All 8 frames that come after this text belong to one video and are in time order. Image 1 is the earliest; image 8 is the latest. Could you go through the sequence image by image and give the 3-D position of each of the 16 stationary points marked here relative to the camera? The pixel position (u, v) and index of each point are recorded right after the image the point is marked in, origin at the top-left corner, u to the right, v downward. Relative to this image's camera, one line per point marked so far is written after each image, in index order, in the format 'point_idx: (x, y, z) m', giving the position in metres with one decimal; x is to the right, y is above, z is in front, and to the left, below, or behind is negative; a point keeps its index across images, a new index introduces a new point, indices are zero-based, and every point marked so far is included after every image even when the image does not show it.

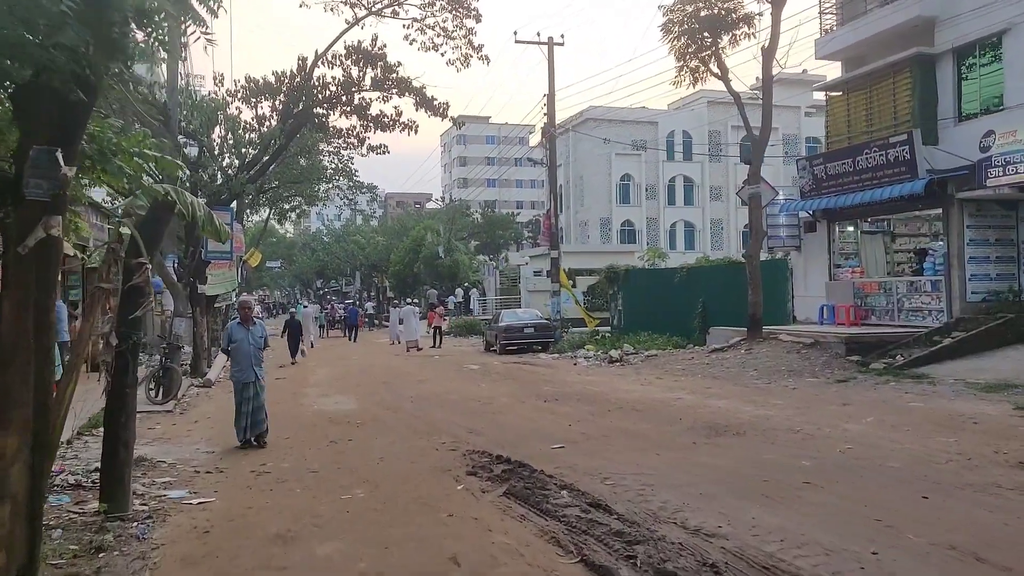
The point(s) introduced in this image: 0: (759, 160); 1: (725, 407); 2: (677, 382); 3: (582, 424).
0: (+5.2, +2.7, +17.6) m
1: (+3.1, -1.7, +12.3) m
2: (+3.1, -1.8, +15.6) m
3: (+0.9, -1.8, +10.9) m
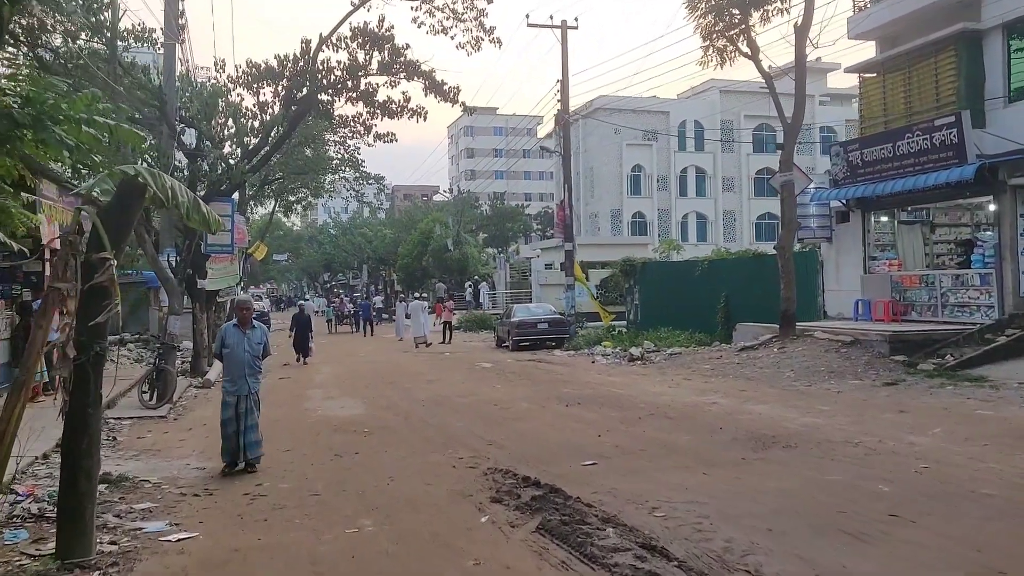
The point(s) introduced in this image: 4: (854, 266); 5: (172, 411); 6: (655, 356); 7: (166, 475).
0: (+5.5, +2.8, +16.5) m
1: (+3.4, -1.7, +11.2) m
2: (+3.4, -1.7, +14.5) m
3: (+1.2, -1.7, +9.9) m
4: (+7.8, +0.5, +19.0) m
5: (-5.3, -1.9, +13.1) m
6: (+3.3, -1.6, +19.3) m
7: (-3.4, -1.8, +8.2) m
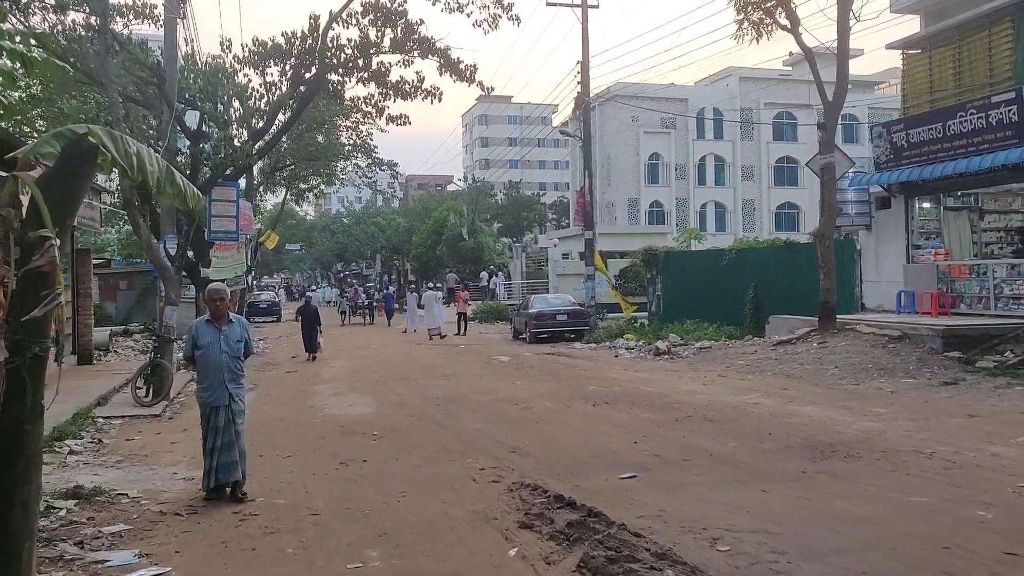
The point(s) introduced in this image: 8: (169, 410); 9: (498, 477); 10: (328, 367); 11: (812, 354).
0: (+5.9, +3.0, +15.3) m
1: (+3.7, -1.6, +10.2) m
2: (+3.7, -1.5, +13.5) m
3: (+1.5, -1.6, +8.9) m
4: (+8.2, +0.7, +17.8) m
5: (-5.0, -1.8, +12.1) m
6: (+3.7, -1.4, +18.2) m
7: (-3.2, -1.7, +7.3) m
8: (-5.0, -1.8, +12.2) m
9: (-0.1, -1.7, +7.4) m
10: (-3.9, -1.7, +17.8) m
11: (+5.2, -1.1, +14.4) m
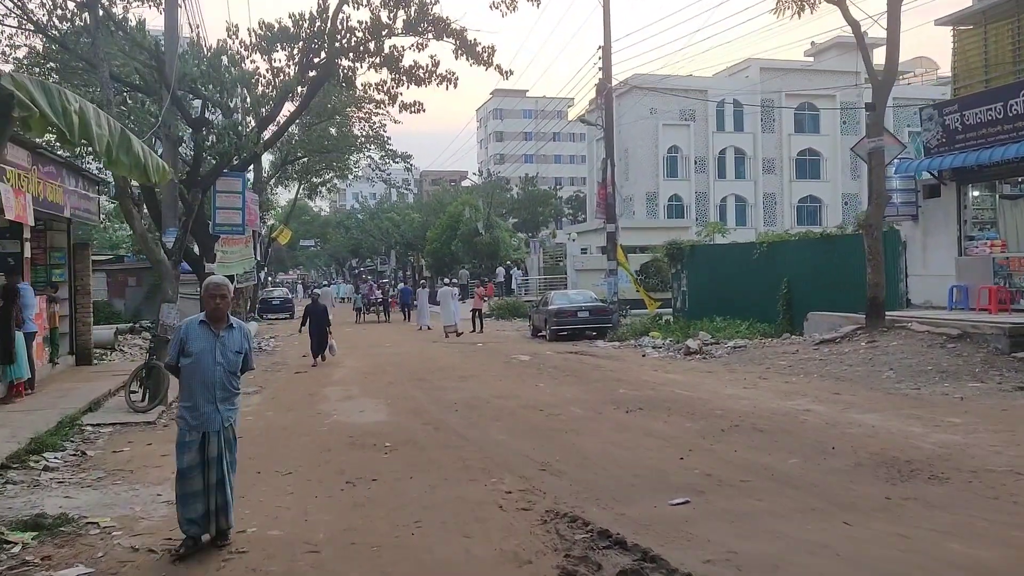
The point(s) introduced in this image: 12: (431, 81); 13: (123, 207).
0: (+6.3, +3.1, +14.1) m
1: (+4.0, -1.5, +9.0) m
2: (+4.1, -1.4, +12.4) m
3: (+1.7, -1.6, +7.8) m
4: (+8.6, +0.8, +16.6) m
5: (-4.7, -1.7, +11.2) m
6: (+4.2, -1.3, +17.1) m
7: (-2.9, -1.7, +6.3) m
8: (-4.7, -1.7, +11.3) m
9: (+0.1, -1.6, +6.3) m
10: (-3.5, -1.6, +16.9) m
11: (+5.5, -1.1, +13.2) m
12: (-1.9, +4.8, +19.3) m
13: (-5.4, +1.1, +11.6) m
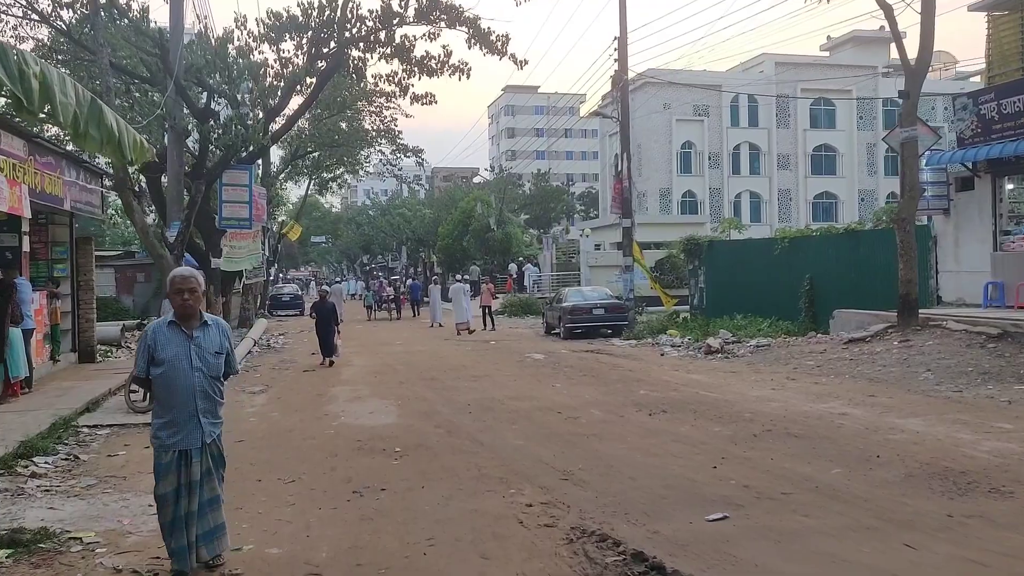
0: (+6.5, +3.1, +13.5) m
1: (+4.2, -1.5, +8.4) m
2: (+4.3, -1.4, +11.8) m
3: (+1.9, -1.5, +7.2) m
4: (+8.9, +0.9, +15.9) m
5: (-4.4, -1.6, +10.7) m
6: (+4.5, -1.2, +16.5) m
7: (-2.8, -1.7, +5.8) m
8: (-4.4, -1.7, +10.8) m
9: (+0.3, -1.6, +5.8) m
10: (-3.2, -1.5, +16.3) m
11: (+5.8, -1.0, +12.6) m
12: (-1.5, +4.9, +18.7) m
13: (-5.2, +1.2, +11.2) m
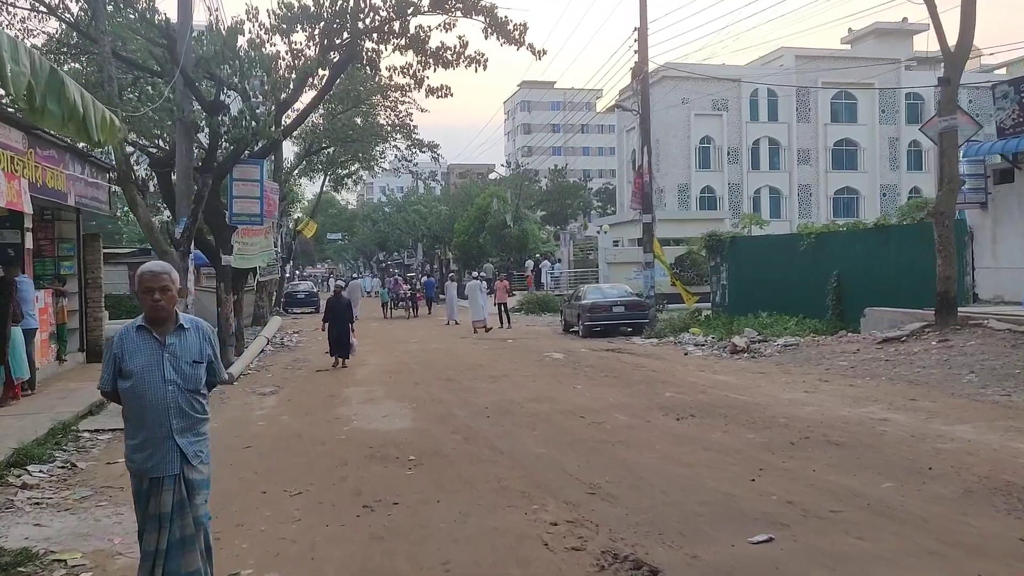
0: (+6.8, +3.2, +12.8) m
1: (+4.4, -1.4, +7.9) m
2: (+4.6, -1.3, +11.2) m
3: (+2.1, -1.5, +6.7) m
4: (+9.2, +0.9, +15.2) m
5: (-4.2, -1.6, +10.3) m
6: (+4.8, -1.2, +15.9) m
7: (-2.6, -1.7, +5.3) m
8: (-4.2, -1.6, +10.3) m
9: (+0.4, -1.6, +5.3) m
10: (-2.8, -1.5, +15.9) m
11: (+6.0, -1.0, +12.0) m
12: (-1.1, +4.9, +18.2) m
13: (-5.0, +1.2, +10.7) m
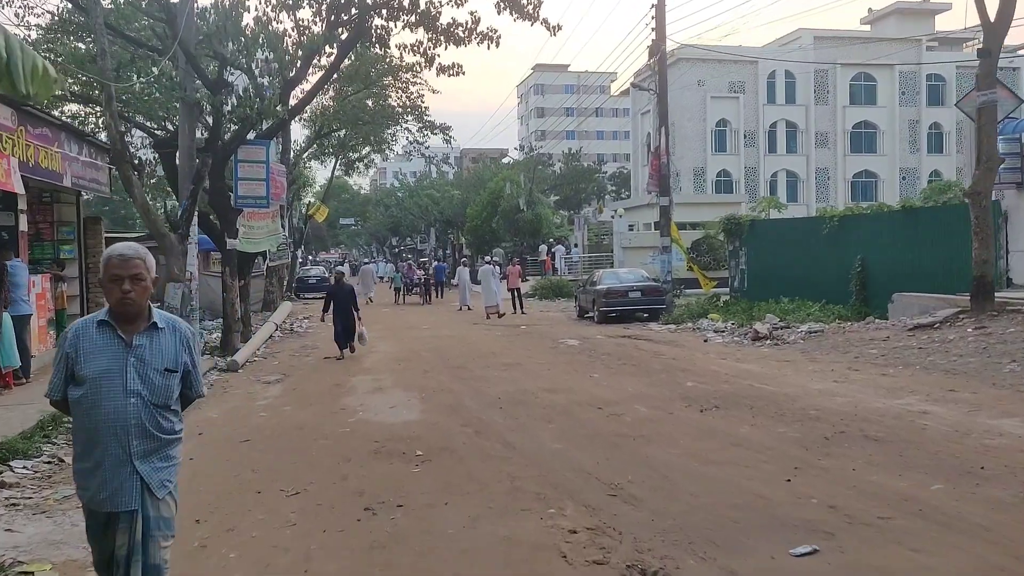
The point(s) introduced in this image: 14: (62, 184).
0: (+7.0, +3.4, +12.1) m
1: (+4.5, -1.3, +7.3) m
2: (+4.8, -1.1, +10.6) m
3: (+2.2, -1.4, +6.1) m
4: (+9.5, +1.2, +14.5) m
5: (-4.0, -1.4, +9.8) m
6: (+5.1, -0.9, +15.3) m
7: (-2.5, -1.6, +4.9) m
8: (-4.0, -1.5, +9.9) m
9: (+0.5, -1.5, +4.7) m
10: (-2.6, -1.2, +15.4) m
11: (+6.2, -0.7, +11.3) m
12: (-0.9, +5.2, +17.6) m
13: (-4.8, +1.4, +10.2) m
14: (-6.3, +1.5, +11.8) m
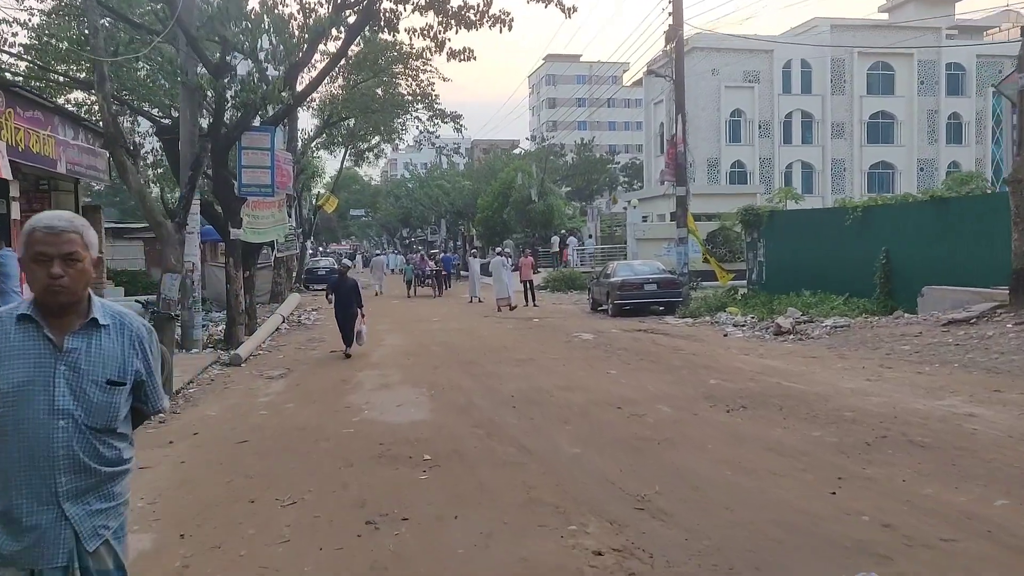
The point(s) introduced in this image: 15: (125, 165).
0: (+7.2, +3.5, +11.4) m
1: (+4.6, -1.2, +6.7) m
2: (+4.9, -1.1, +10.0) m
3: (+2.3, -1.4, +5.6) m
4: (+9.7, +1.3, +13.8) m
5: (-3.9, -1.3, +9.3) m
6: (+5.3, -0.8, +14.7) m
7: (-2.4, -1.5, +4.4) m
8: (-3.9, -1.4, +9.4) m
9: (+0.6, -1.5, +4.2) m
10: (-2.4, -1.1, +14.9) m
11: (+6.4, -0.7, +10.7) m
12: (-0.6, +5.4, +17.0) m
13: (-4.6, +1.5, +9.7) m
14: (-6.1, +1.6, +11.3) m
15: (-4.5, +1.4, +9.8) m
